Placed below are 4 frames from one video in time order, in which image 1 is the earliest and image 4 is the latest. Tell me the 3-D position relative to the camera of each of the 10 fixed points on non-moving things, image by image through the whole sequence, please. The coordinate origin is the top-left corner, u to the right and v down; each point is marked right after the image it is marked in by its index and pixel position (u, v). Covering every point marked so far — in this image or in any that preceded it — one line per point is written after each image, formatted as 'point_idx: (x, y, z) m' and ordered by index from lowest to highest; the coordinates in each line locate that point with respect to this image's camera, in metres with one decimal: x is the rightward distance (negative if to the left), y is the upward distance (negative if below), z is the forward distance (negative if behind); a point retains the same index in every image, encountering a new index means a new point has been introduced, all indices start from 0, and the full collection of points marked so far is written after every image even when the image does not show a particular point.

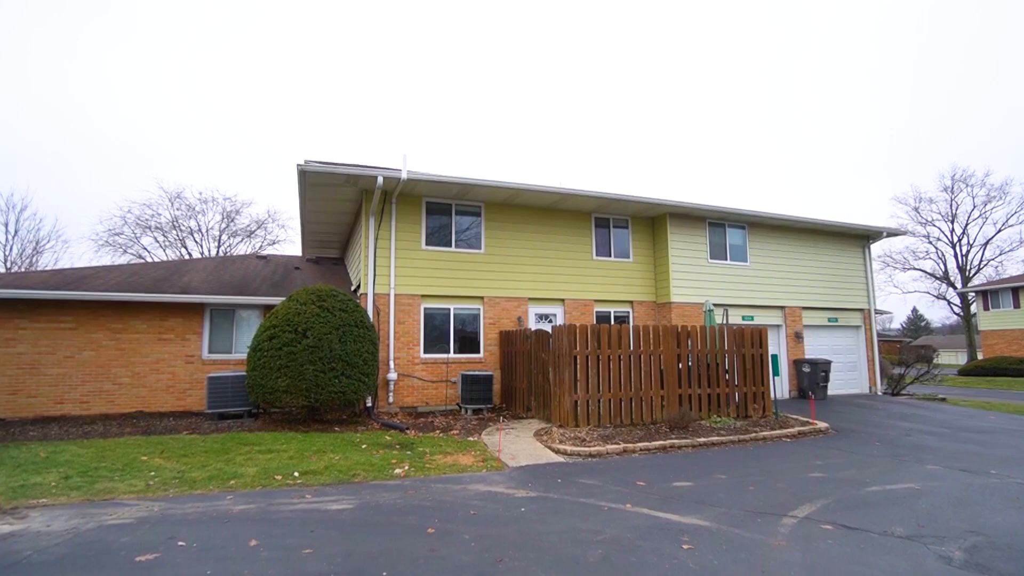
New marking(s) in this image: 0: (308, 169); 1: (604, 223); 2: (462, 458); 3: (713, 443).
0: (-3.8, +2.2, +10.2) m
1: (+2.3, +1.6, +13.6) m
2: (-0.7, -2.2, +7.2) m
3: (+3.1, -2.4, +8.4) m
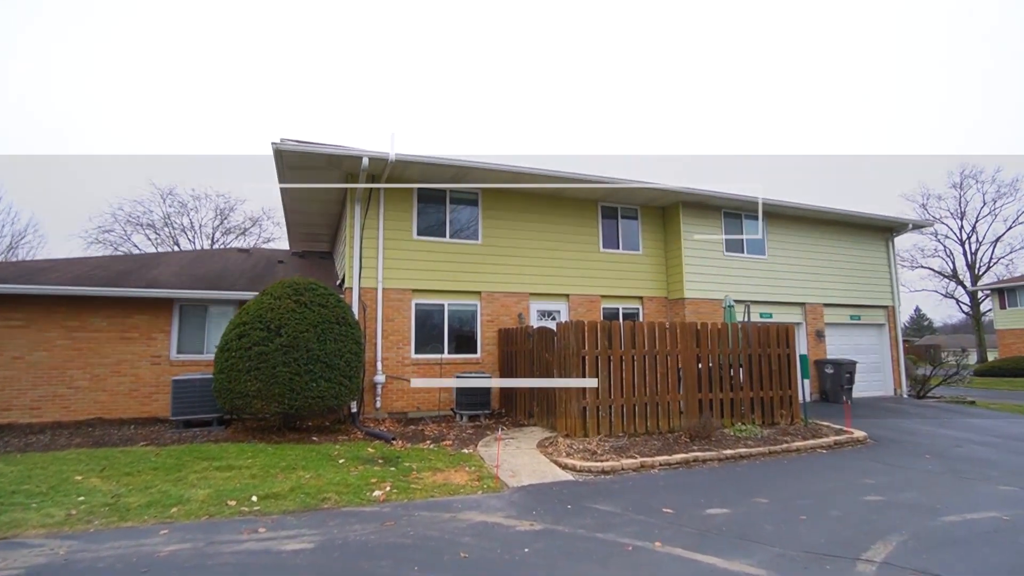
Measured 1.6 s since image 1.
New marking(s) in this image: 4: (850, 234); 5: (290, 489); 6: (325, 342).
0: (-3.8, +2.4, +9.2) m
1: (+2.3, +1.7, +12.6) m
2: (-0.7, -2.1, +6.2) m
3: (+3.1, -2.3, +7.4) m
4: (+9.0, +1.4, +14.7) m
5: (-2.2, -2.0, +5.5) m
6: (-2.9, -0.8, +8.5) m
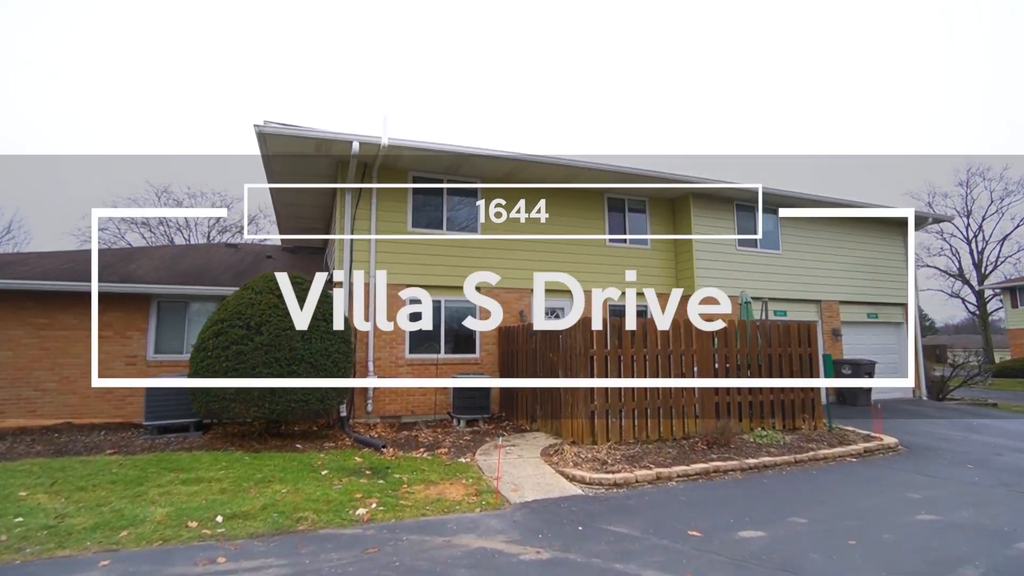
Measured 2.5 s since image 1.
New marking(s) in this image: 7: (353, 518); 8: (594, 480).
0: (-3.8, +2.4, +8.6) m
1: (+2.3, +1.8, +11.9) m
2: (-0.6, -2.0, +5.6) m
3: (+3.1, -2.2, +6.7) m
4: (+9.1, +1.5, +14.0) m
5: (-2.2, -1.9, +4.8) m
6: (-2.9, -0.8, +7.8) m
7: (-1.4, -2.0, +4.7) m
8: (+0.9, -2.0, +5.8) m
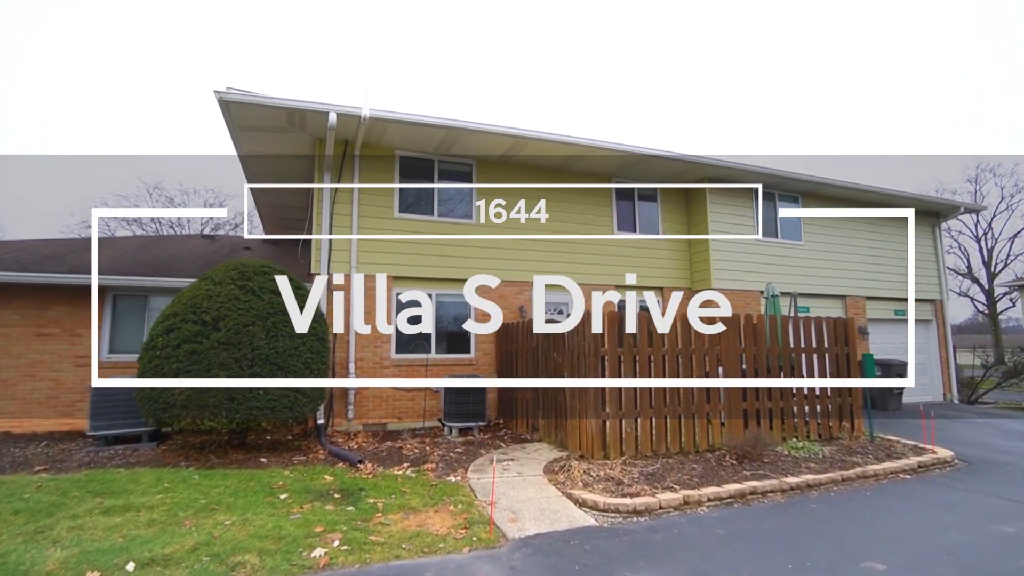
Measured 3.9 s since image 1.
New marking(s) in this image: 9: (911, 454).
0: (-3.8, +2.6, +7.5) m
1: (+2.3, +1.9, +10.9) m
2: (-0.7, -1.9, +4.5) m
3: (+3.1, -2.0, +5.7) m
4: (+9.0, +1.7, +13.0) m
5: (-2.2, -1.8, +3.8) m
6: (-2.9, -0.6, +6.8) m
7: (-1.4, -1.8, +3.7) m
8: (+0.8, -1.9, +4.8) m
9: (+4.9, -2.1, +6.8) m
